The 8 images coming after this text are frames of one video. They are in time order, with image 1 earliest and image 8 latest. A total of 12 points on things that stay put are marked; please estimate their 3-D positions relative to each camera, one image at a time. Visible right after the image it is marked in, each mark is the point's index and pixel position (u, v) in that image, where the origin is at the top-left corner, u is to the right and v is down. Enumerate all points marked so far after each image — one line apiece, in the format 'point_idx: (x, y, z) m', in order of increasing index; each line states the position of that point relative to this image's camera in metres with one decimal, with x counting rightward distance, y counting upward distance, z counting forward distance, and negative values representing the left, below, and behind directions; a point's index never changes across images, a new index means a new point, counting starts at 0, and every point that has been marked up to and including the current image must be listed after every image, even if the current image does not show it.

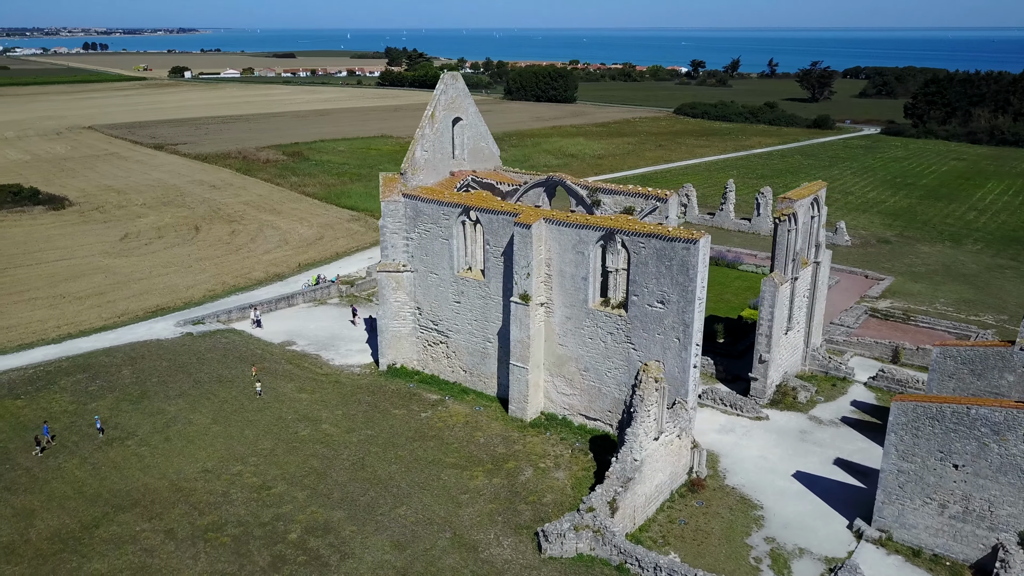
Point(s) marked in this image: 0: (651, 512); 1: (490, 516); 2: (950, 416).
0: (+2.9, -4.7, +17.3) m
1: (-0.5, -4.6, +16.6) m
2: (+8.1, -2.4, +15.2) m
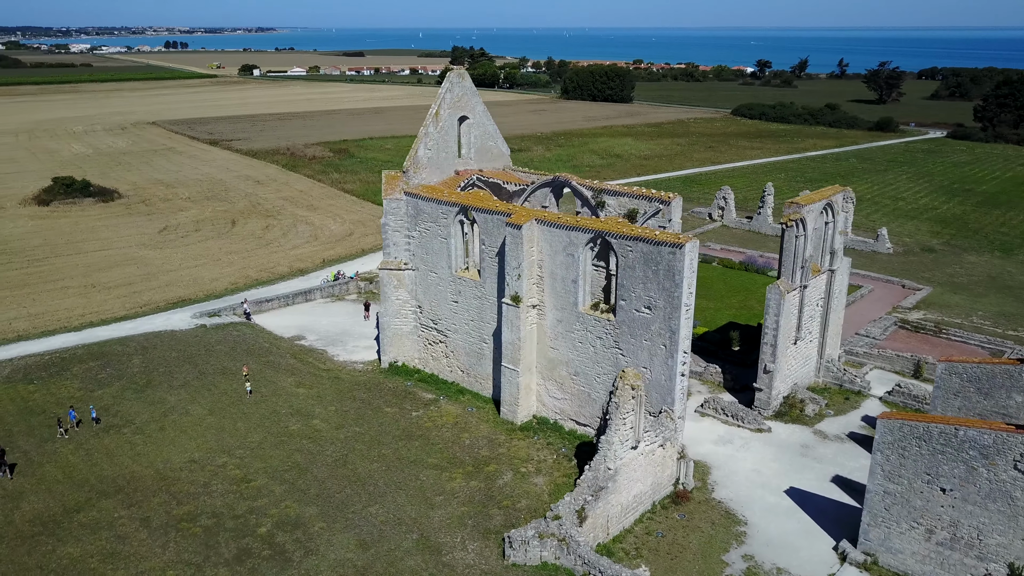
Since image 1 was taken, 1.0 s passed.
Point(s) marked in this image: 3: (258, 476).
0: (+2.4, -4.8, +16.9) m
1: (-1.0, -4.6, +16.4) m
2: (+7.5, -2.6, +14.4) m
3: (-5.6, -4.1, +18.0) m
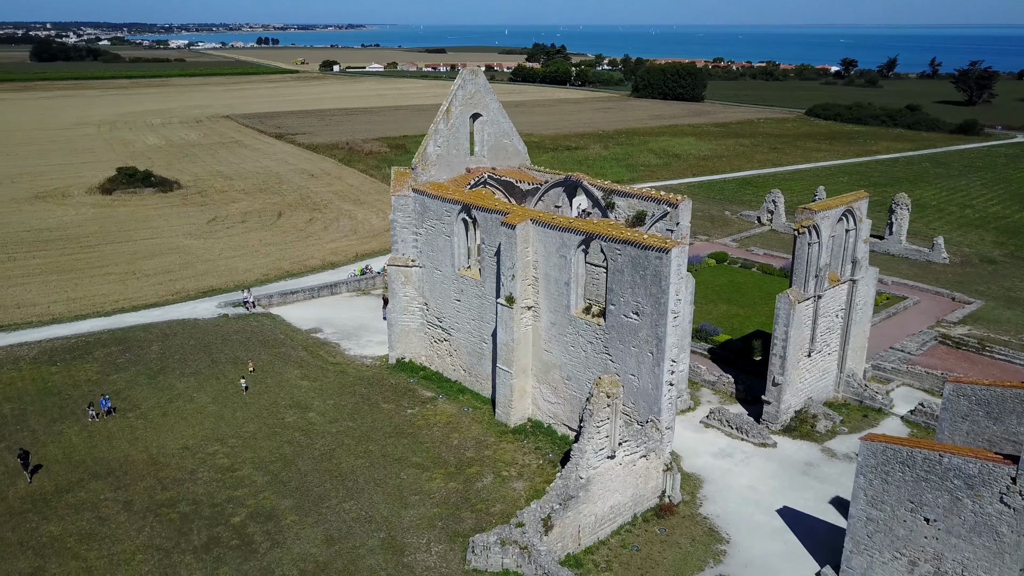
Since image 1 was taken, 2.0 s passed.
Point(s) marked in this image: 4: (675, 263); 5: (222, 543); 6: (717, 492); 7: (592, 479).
0: (+1.8, -4.9, +16.4) m
1: (-1.6, -4.6, +16.3) m
2: (+6.7, -2.9, +13.4) m
3: (-6.0, -4.0, +18.3) m
4: (+3.2, +0.5, +16.4) m
5: (-5.5, -4.9, +15.6) m
6: (+4.5, -4.5, +18.2) m
7: (+1.5, -3.7, +15.8) m
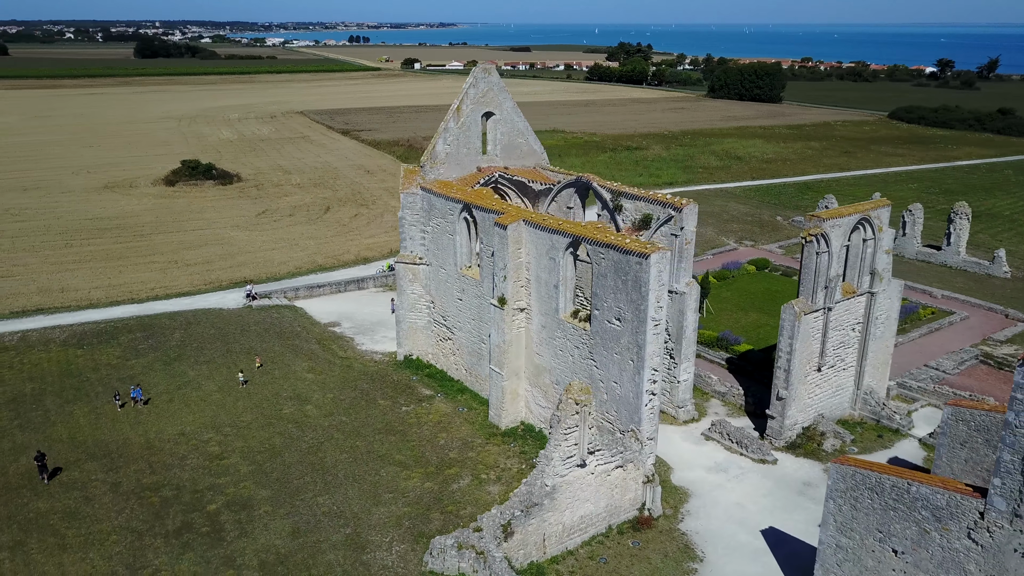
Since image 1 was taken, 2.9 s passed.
0: (+1.2, -5.0, +16.1) m
1: (-2.3, -4.6, +16.3) m
2: (+5.8, -3.1, +12.6) m
3: (-6.4, -3.8, +18.7) m
4: (+2.7, +0.4, +15.8) m
5: (-6.2, -4.7, +16.0) m
6: (+4.1, -4.7, +17.5) m
7: (+0.9, -3.8, +15.5) m
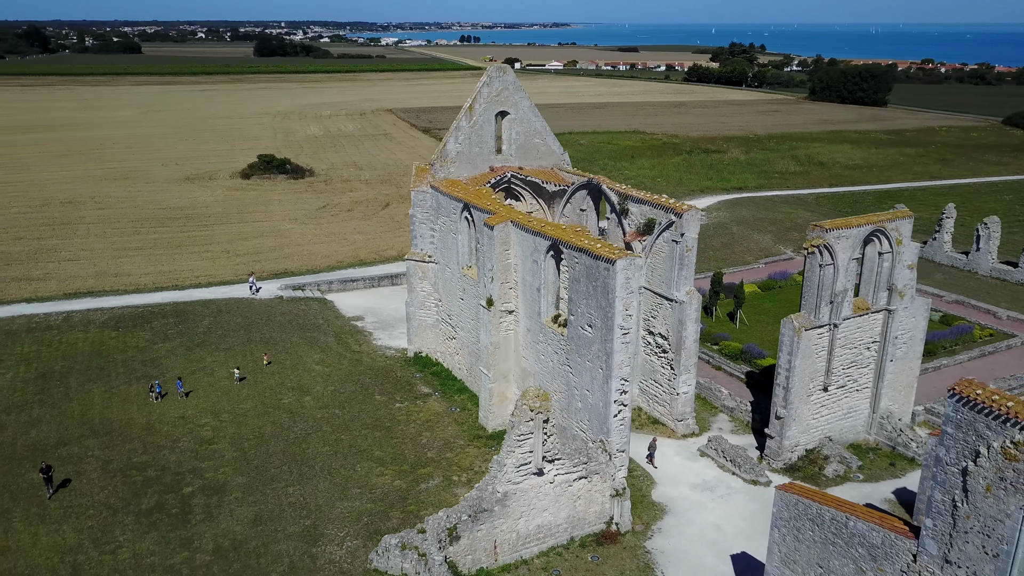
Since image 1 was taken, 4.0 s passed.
0: (+0.3, -5.1, +15.7) m
1: (-3.1, -4.5, +16.3) m
2: (+4.5, -3.4, +11.7) m
3: (-6.8, -3.6, +19.3) m
4: (+2.0, +0.2, +15.3) m
5: (-7.0, -4.5, +16.6) m
6: (+3.4, -4.9, +16.8) m
7: (0.0, -3.8, +15.2) m
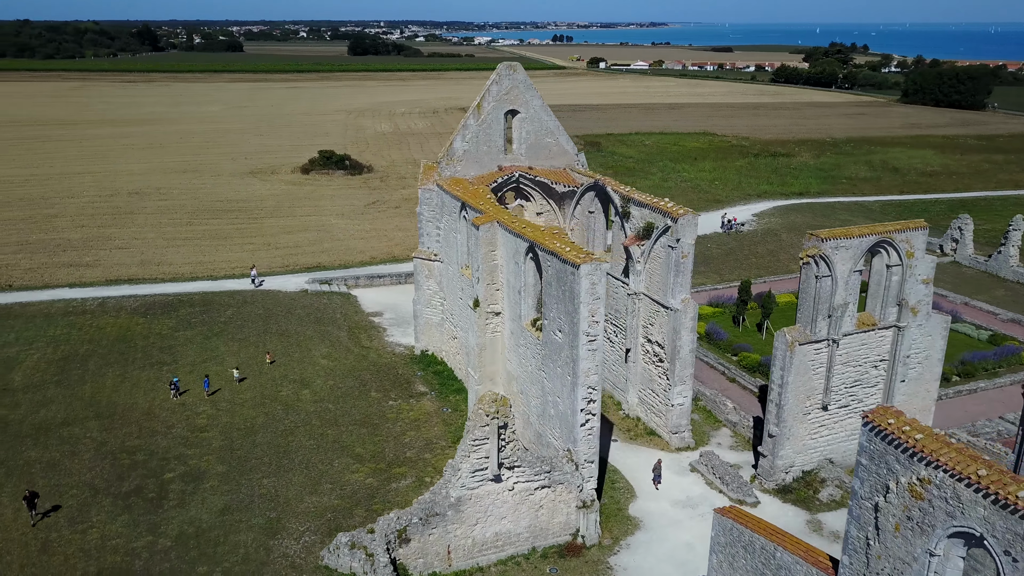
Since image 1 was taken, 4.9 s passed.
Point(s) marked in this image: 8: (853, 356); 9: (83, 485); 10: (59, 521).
0: (-0.5, -5.1, +15.4) m
1: (-3.8, -4.5, +16.4) m
2: (+3.3, -3.5, +11.0) m
3: (-7.2, -3.4, +19.7) m
4: (+1.3, +0.1, +14.8) m
5: (-7.7, -4.3, +17.0) m
6: (+2.6, -5.0, +16.2) m
7: (-0.9, -3.8, +14.9) m
8: (+7.3, -1.5, +17.7) m
9: (-9.0, -4.2, +17.3) m
10: (-8.9, -4.6, +16.1) m
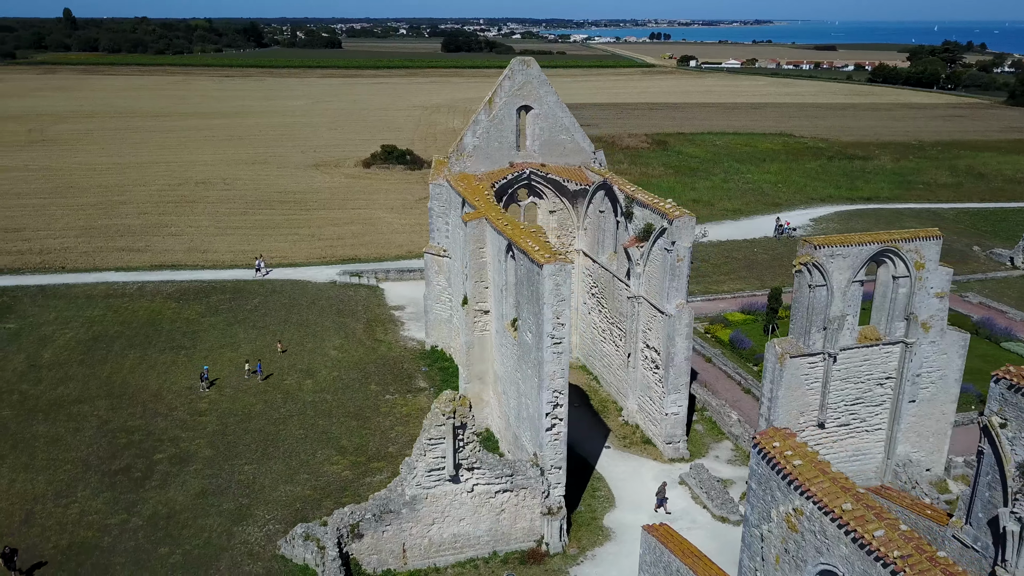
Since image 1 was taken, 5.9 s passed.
0: (-1.3, -5.1, +15.2) m
1: (-4.4, -4.3, +16.5) m
2: (+2.1, -3.6, +10.3) m
3: (-7.4, -3.1, +20.2) m
4: (+0.7, +0.1, +14.3) m
5: (-8.2, -4.0, +17.6) m
6: (+1.9, -5.1, +15.6) m
7: (-1.6, -3.8, +14.7) m
8: (+6.9, -1.7, +16.6) m
9: (-9.5, -3.8, +18.0) m
10: (-9.5, -4.2, +16.8) m
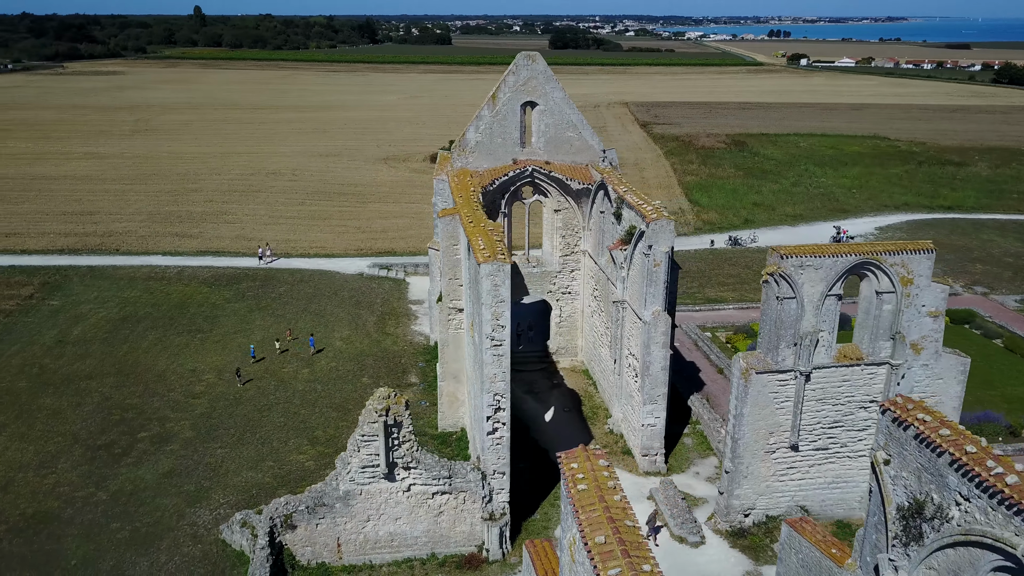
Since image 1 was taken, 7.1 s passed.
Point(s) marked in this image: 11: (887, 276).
0: (-2.5, -5.0, +15.1) m
1: (-5.3, -4.1, +16.8) m
2: (+0.3, -3.7, +9.8) m
3: (-7.7, -2.7, +20.8) m
4: (-0.4, +0.1, +14.0) m
5: (-9.0, -3.6, +18.3) m
6: (+0.8, -5.1, +15.1) m
7: (-2.8, -3.7, +14.6) m
8: (+6.0, -2.0, +15.4) m
9: (-10.2, -3.4, +18.9) m
10: (-10.4, -3.8, +17.7) m
11: (+6.8, +0.2, +14.8) m
